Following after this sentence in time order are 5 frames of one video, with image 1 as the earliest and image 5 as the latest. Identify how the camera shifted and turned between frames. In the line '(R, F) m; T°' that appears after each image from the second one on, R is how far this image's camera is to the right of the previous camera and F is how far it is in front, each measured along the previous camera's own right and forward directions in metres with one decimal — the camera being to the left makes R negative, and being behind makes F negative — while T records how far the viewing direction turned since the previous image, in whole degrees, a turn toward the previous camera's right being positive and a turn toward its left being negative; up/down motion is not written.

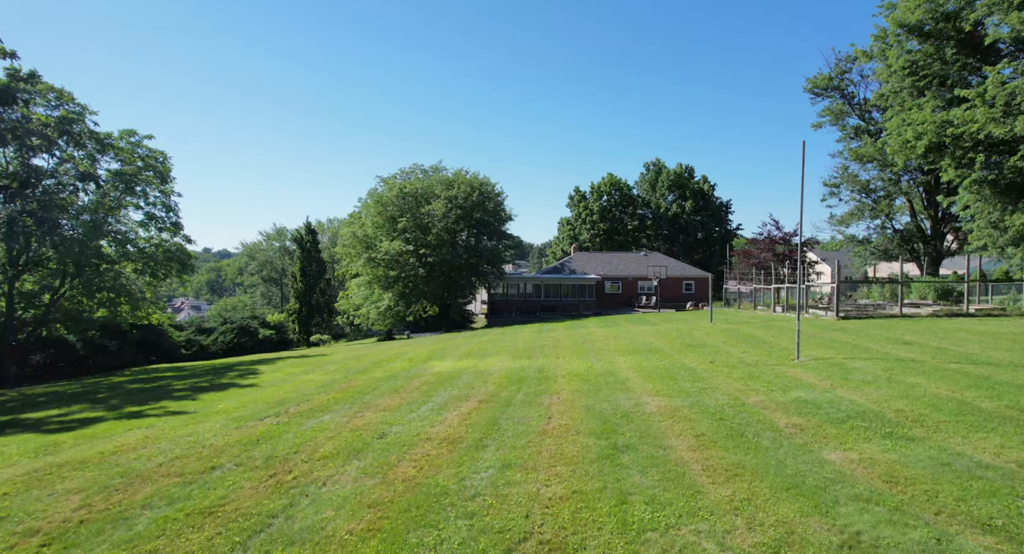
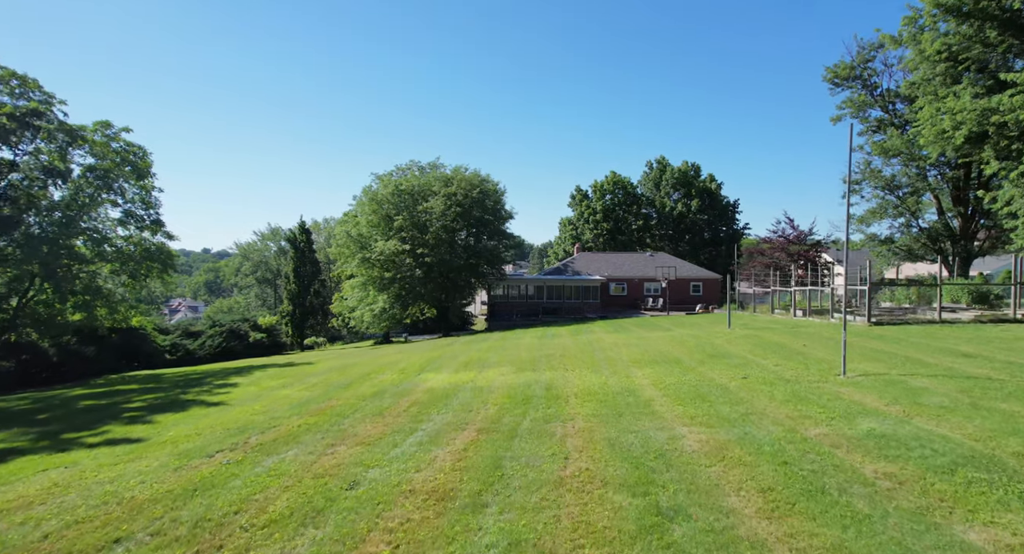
(-0.1, +1.8) m; 0°
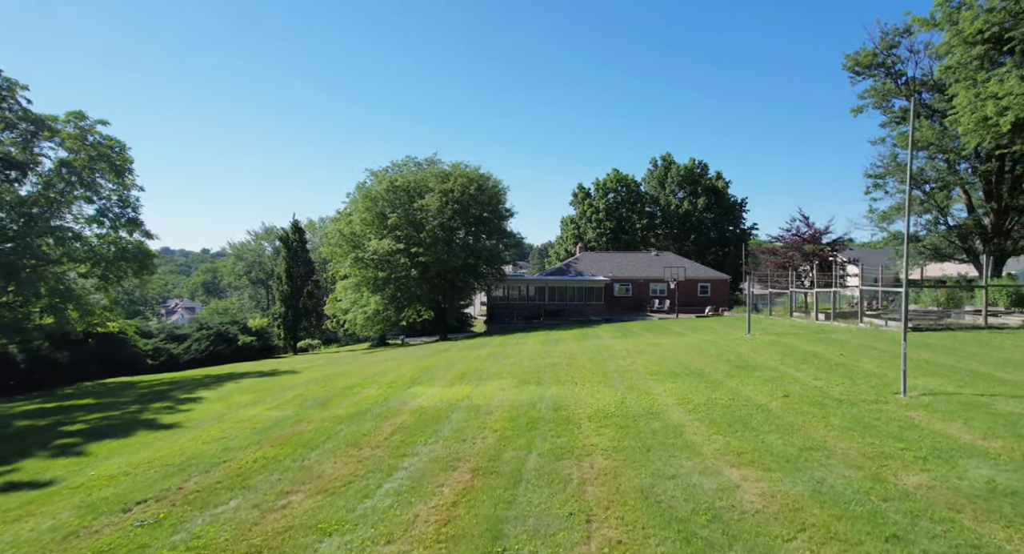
(0.0, +1.8) m; 0°
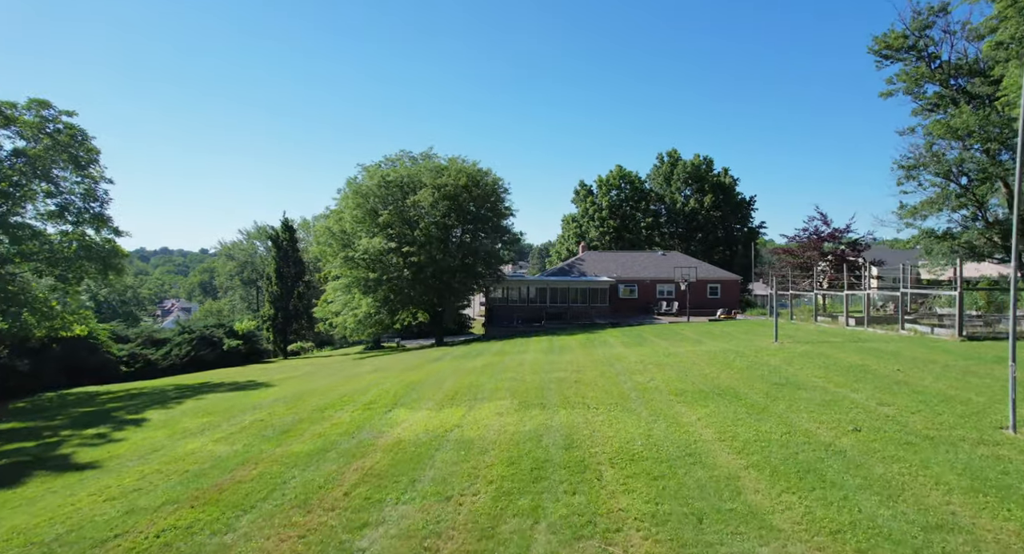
(0.0, +2.1) m; 0°
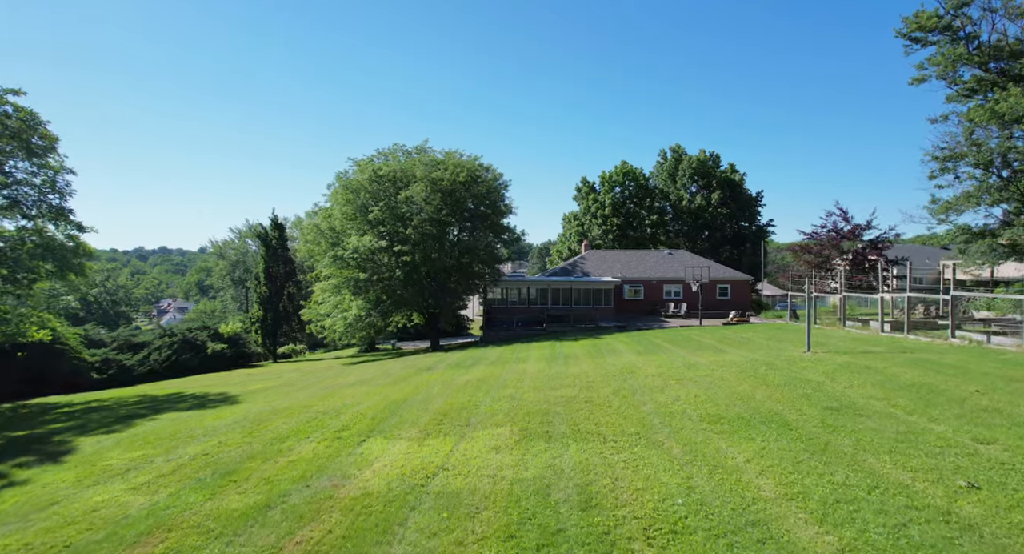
(0.0, +2.1) m; 0°
